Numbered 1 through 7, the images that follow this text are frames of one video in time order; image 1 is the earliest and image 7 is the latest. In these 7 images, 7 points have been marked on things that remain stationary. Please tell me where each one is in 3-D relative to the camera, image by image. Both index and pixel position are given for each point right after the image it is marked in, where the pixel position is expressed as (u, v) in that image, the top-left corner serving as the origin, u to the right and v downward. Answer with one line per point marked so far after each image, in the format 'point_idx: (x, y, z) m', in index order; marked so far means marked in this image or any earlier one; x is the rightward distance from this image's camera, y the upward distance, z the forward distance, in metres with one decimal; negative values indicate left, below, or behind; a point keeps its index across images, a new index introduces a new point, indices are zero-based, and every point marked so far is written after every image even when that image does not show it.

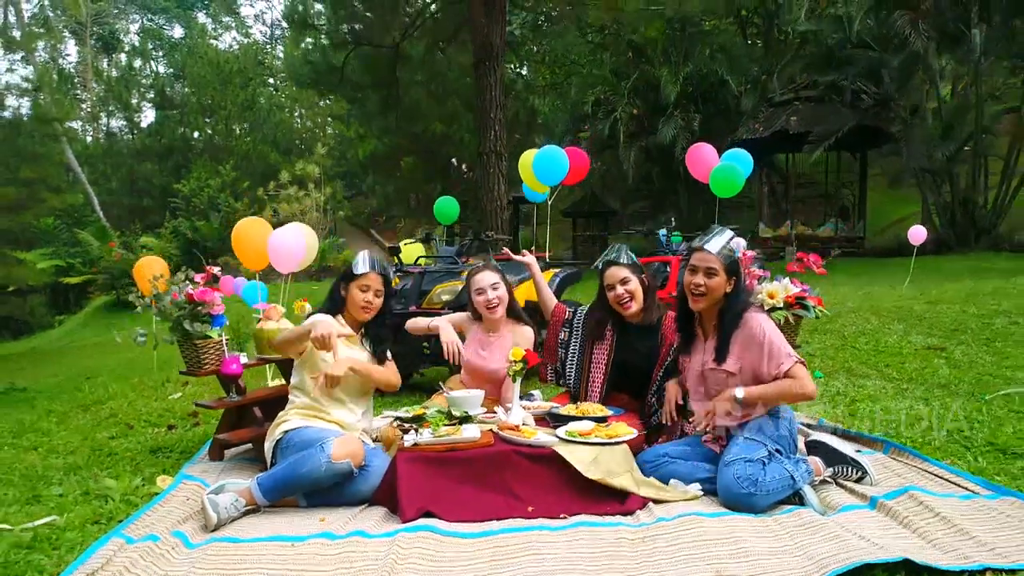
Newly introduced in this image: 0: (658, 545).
0: (+0.4, -0.7, +1.9) m
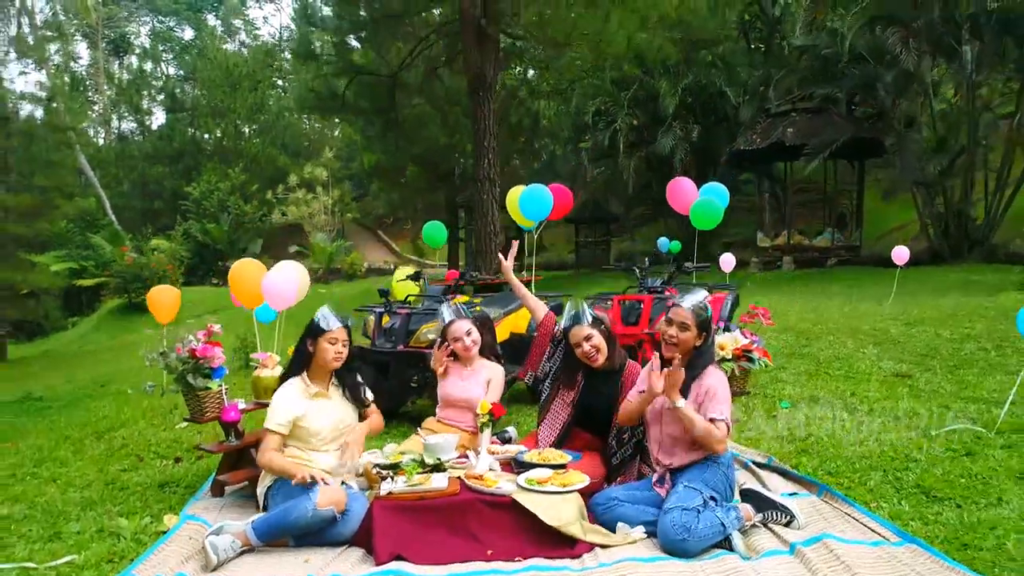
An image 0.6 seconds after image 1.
0: (+0.3, -0.9, +2.2) m
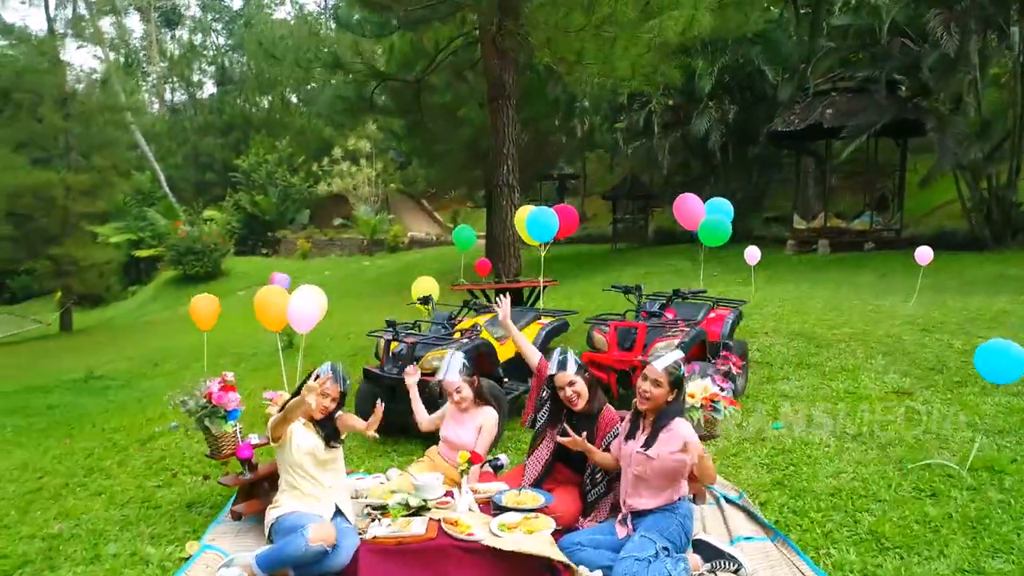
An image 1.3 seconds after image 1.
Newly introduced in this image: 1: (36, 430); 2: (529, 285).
0: (+0.1, -1.2, +2.5) m
1: (-5.7, -1.7, +8.7) m
2: (+0.2, 0.0, +7.2) m
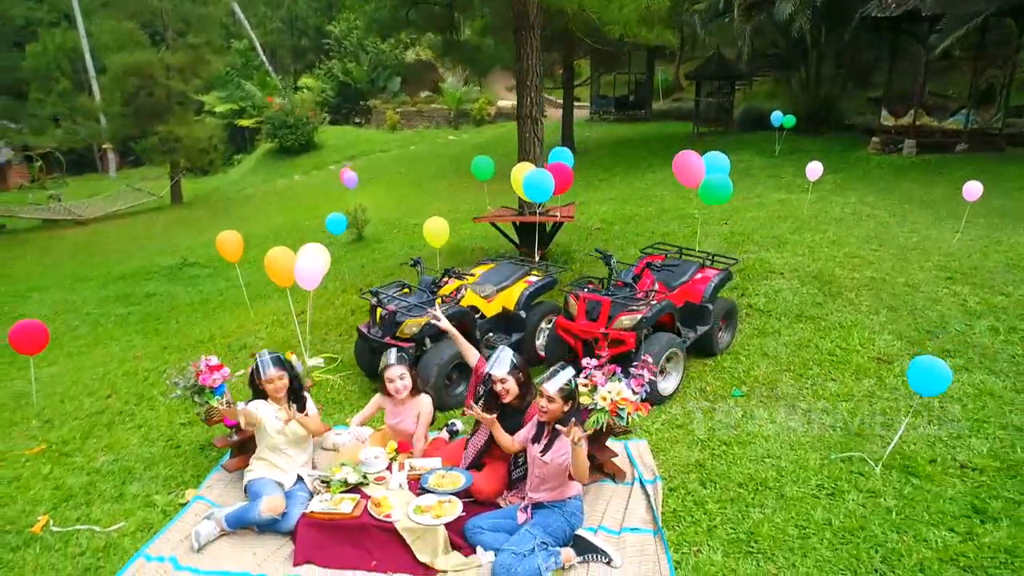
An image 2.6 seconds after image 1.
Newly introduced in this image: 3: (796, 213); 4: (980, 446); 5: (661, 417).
0: (-0.4, -1.4, +3.1) m
1: (-5.3, -0.4, +10.1) m
2: (+0.3, +0.7, +7.5) m
3: (+4.2, +1.1, +10.7) m
4: (+2.8, -0.9, +4.3) m
5: (+1.0, -0.9, +4.9) m
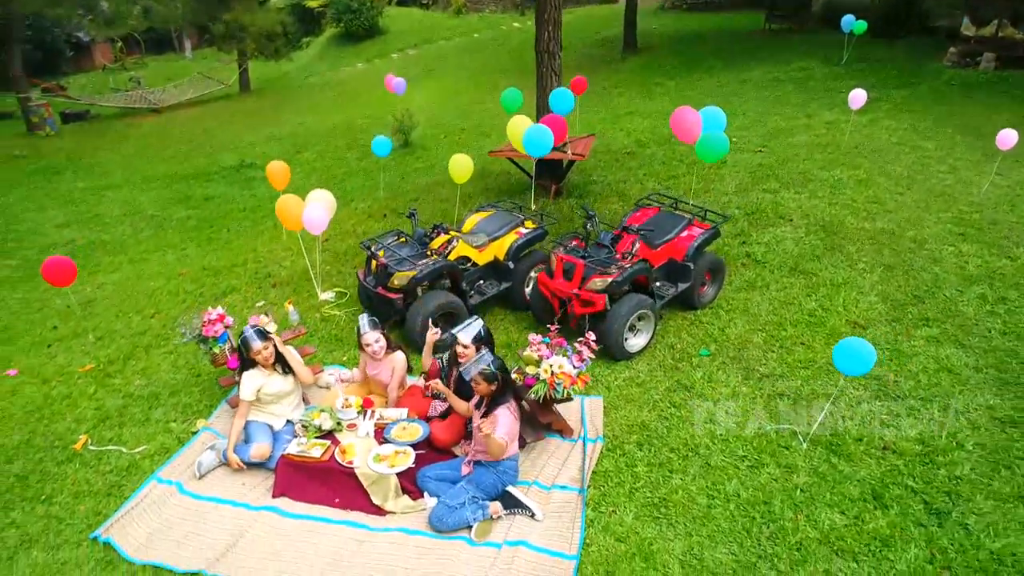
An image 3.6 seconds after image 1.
0: (-0.8, -1.4, +3.8) m
1: (-4.9, +1.0, +10.9) m
2: (+0.5, +1.4, +7.6) m
3: (+4.7, +2.1, +10.3) m
4: (+2.5, -0.9, +4.5) m
5: (+0.8, -0.6, +5.3) m
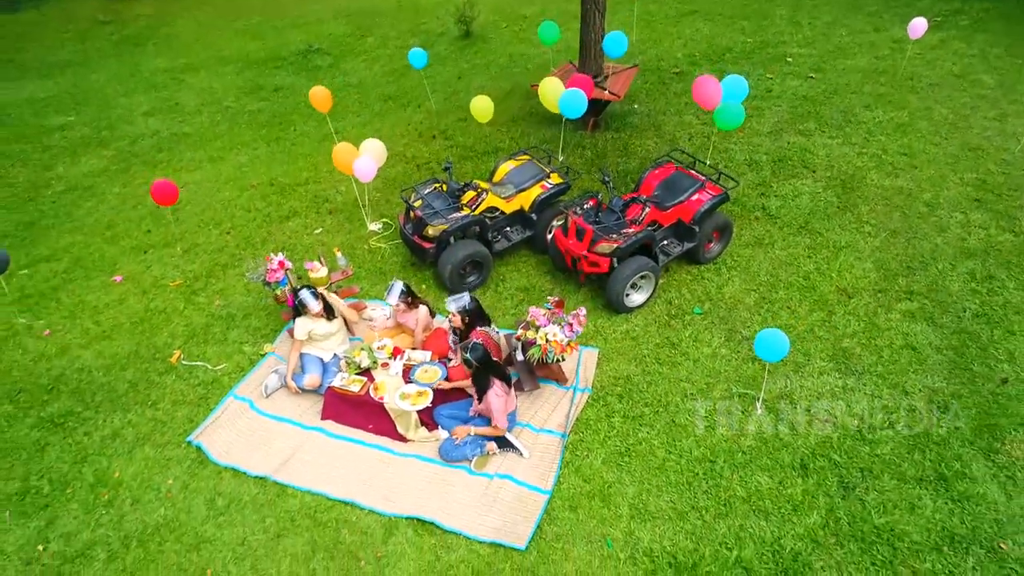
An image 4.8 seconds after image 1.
0: (-0.9, -1.3, +5.0) m
1: (-4.1, +2.7, +11.8) m
2: (+0.9, +2.1, +8.0) m
3: (+5.4, +3.1, +10.1) m
4: (+2.5, -0.8, +5.3) m
5: (+0.9, -0.3, +6.1) m
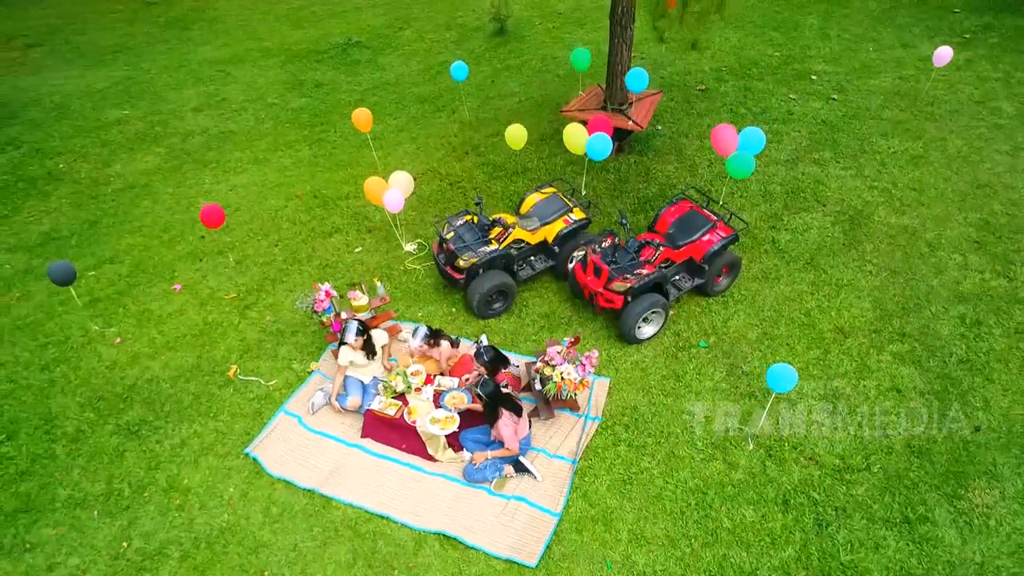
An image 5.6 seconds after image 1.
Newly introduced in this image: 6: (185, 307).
0: (-0.7, -1.6, +5.7) m
1: (-3.6, +2.9, +12.4) m
2: (+1.3, +1.9, +8.4) m
3: (+5.8, +2.9, +10.3) m
4: (+2.6, -1.3, +5.8) m
5: (+1.1, -0.6, +6.7) m
6: (-3.5, -0.2, +7.7) m
